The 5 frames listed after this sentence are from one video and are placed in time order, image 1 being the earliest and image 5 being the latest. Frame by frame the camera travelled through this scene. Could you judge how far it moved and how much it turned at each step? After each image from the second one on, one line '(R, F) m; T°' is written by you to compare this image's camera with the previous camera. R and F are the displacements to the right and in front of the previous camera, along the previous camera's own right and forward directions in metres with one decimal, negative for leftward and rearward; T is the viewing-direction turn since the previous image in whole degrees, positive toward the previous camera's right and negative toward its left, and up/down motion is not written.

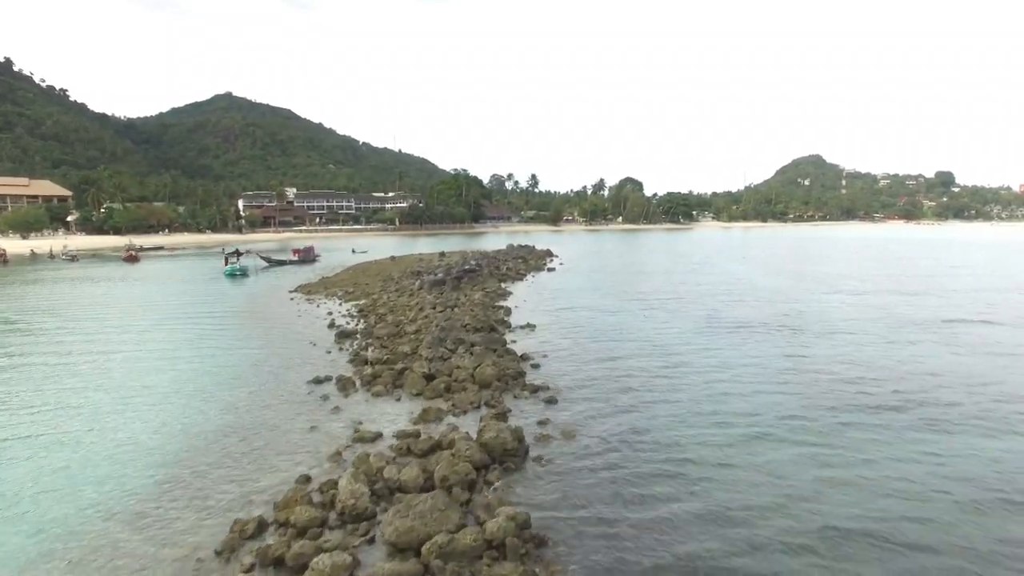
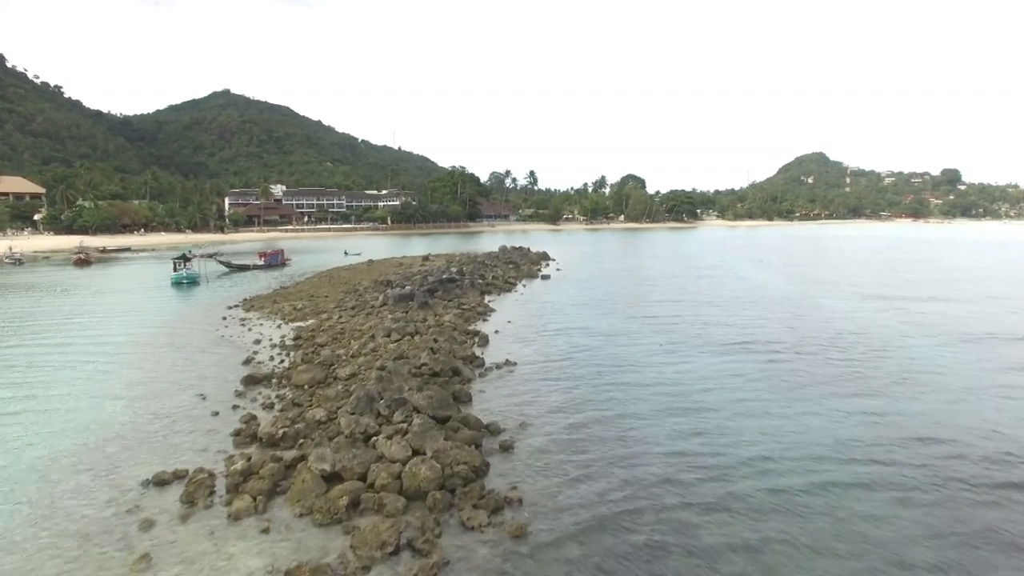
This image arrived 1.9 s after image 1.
(+0.8, +6.9) m; 0°
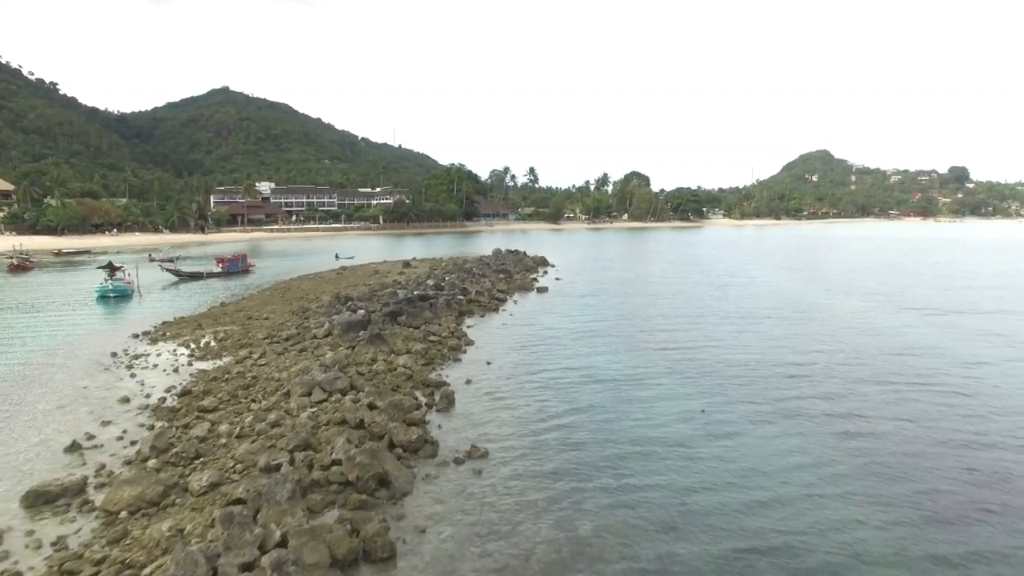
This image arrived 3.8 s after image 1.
(+0.7, +7.5) m; 0°
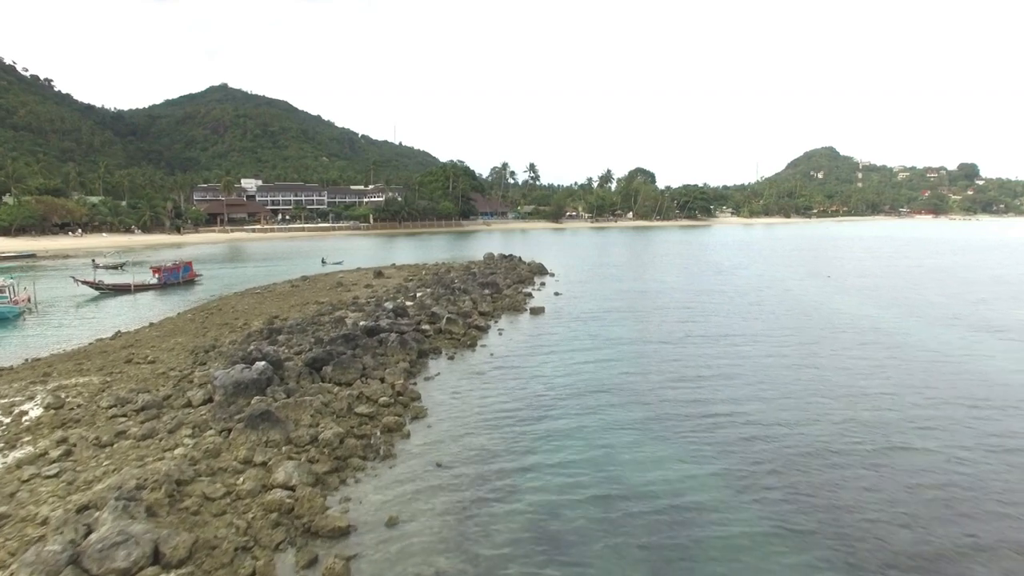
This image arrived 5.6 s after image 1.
(+0.7, +8.5) m; 0°
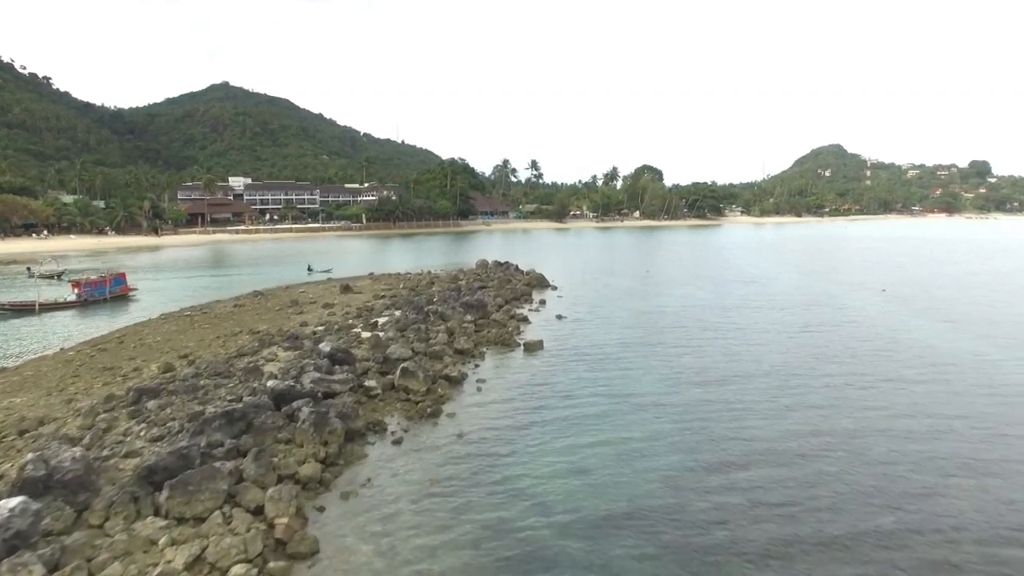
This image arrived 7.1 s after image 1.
(+0.5, +7.8) m; 0°
